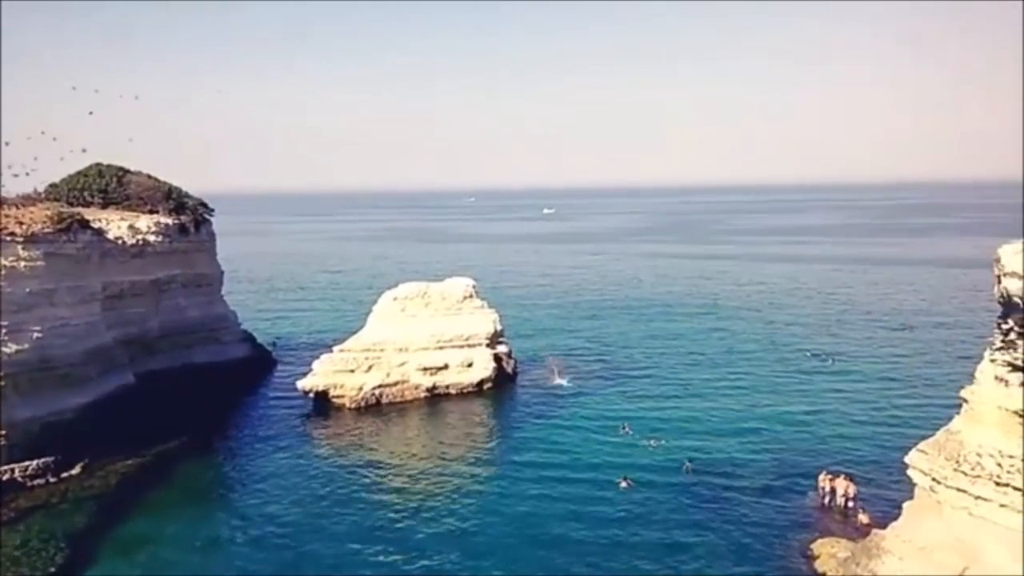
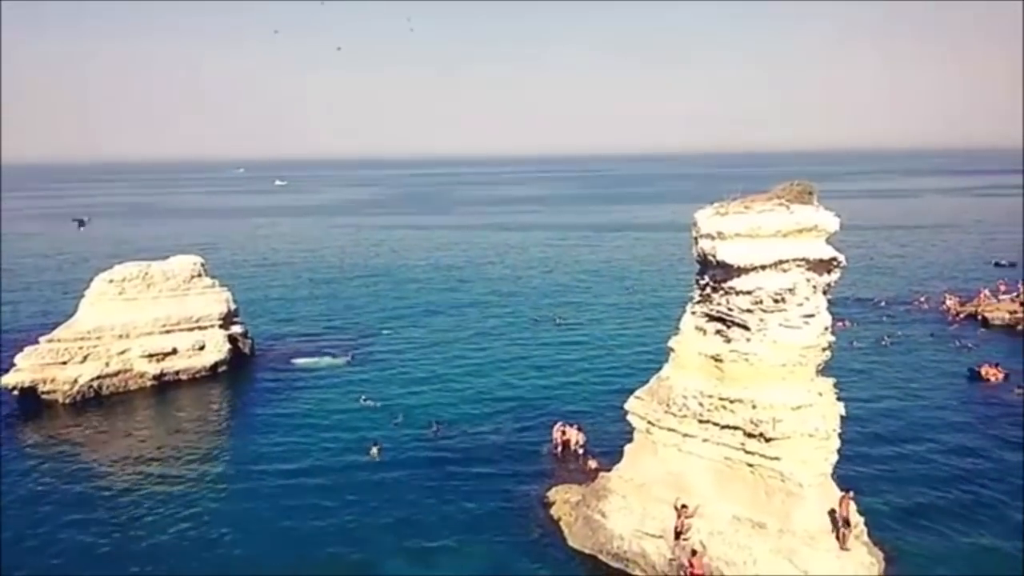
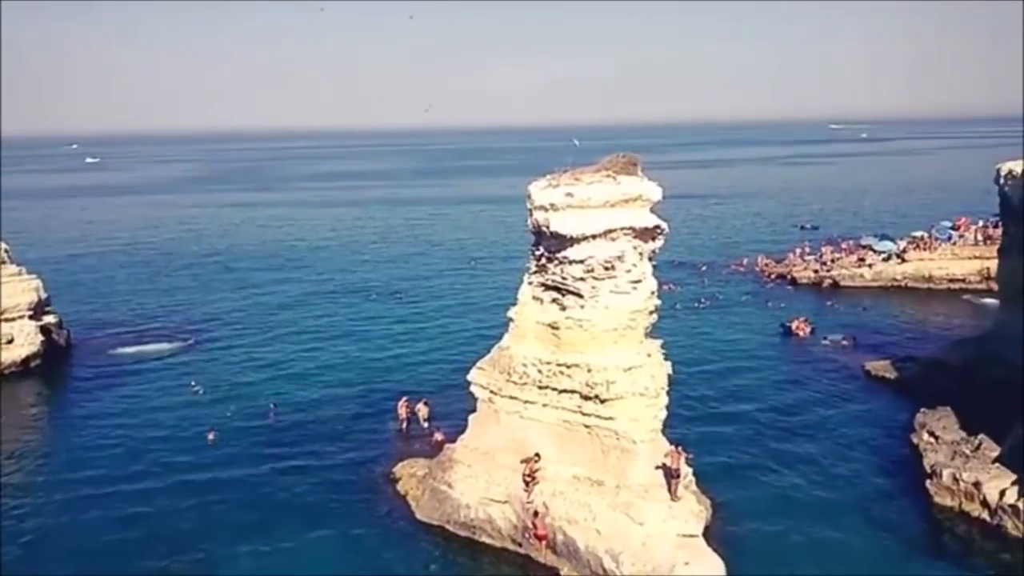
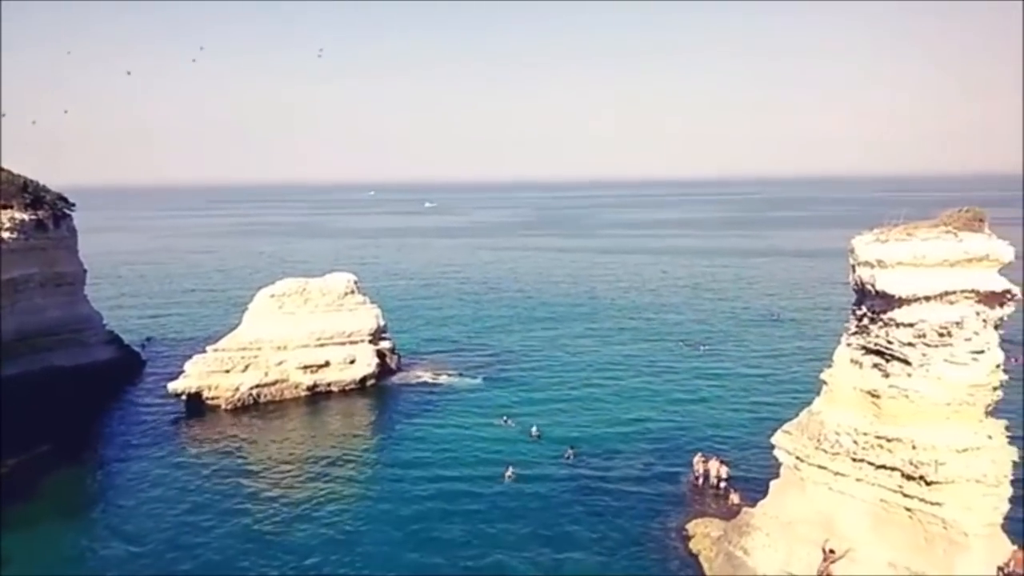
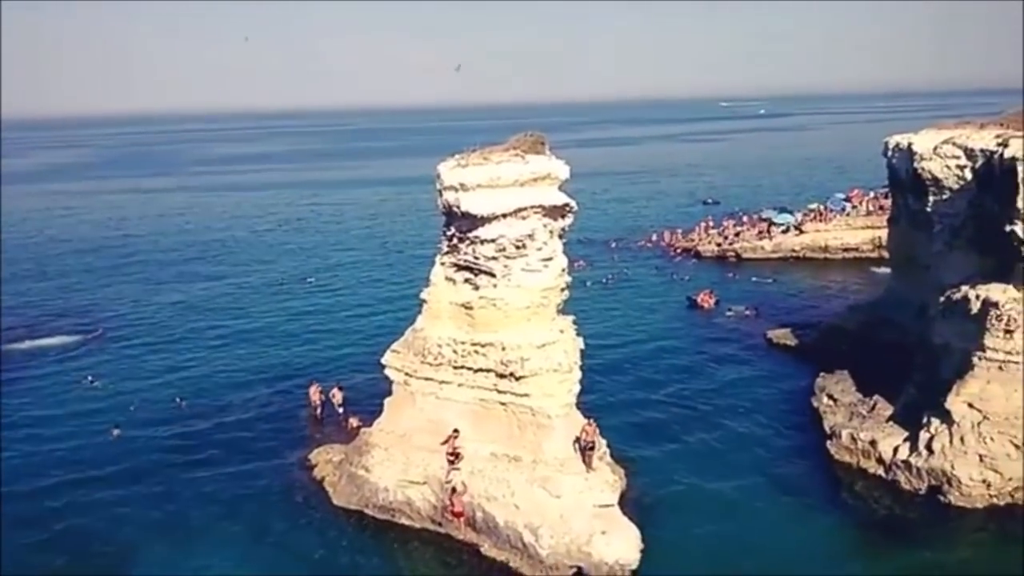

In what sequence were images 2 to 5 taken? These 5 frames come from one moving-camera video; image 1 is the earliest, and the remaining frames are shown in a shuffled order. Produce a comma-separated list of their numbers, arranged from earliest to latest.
4, 2, 3, 5
